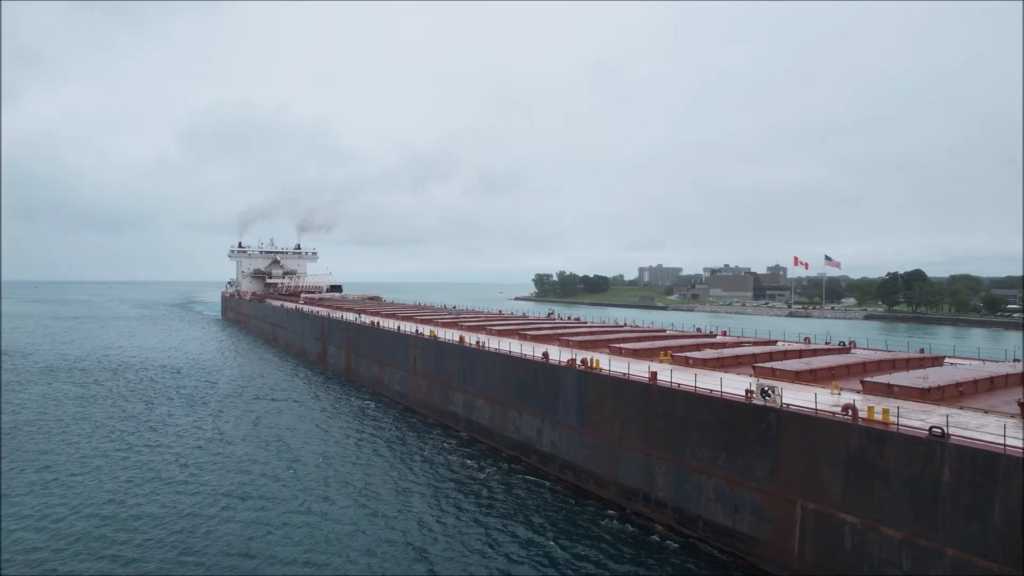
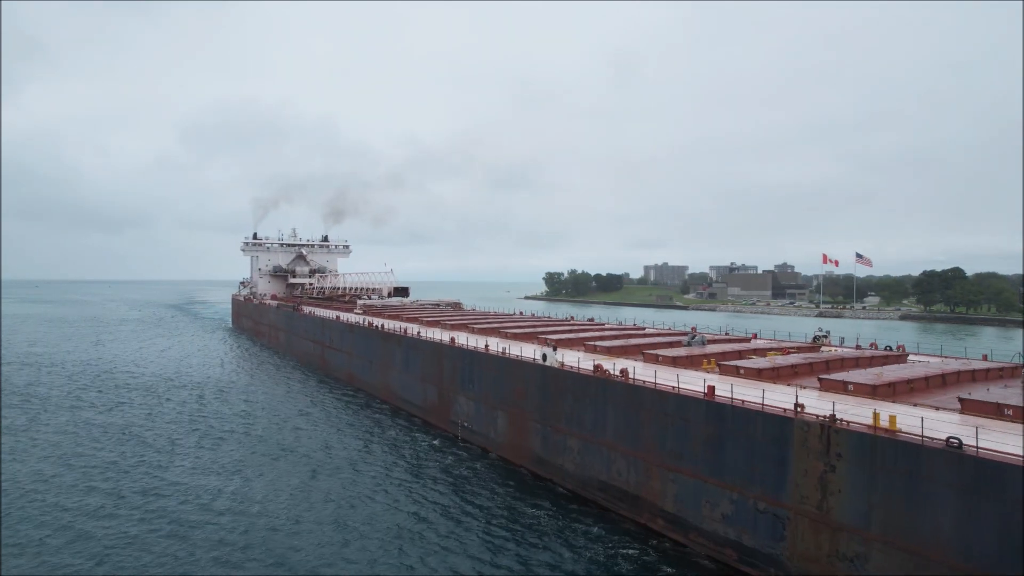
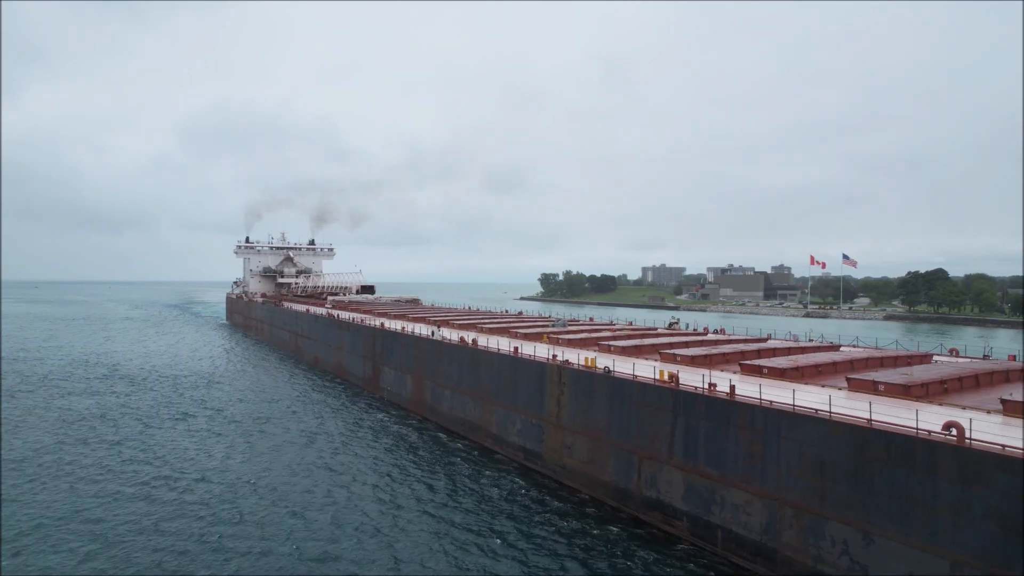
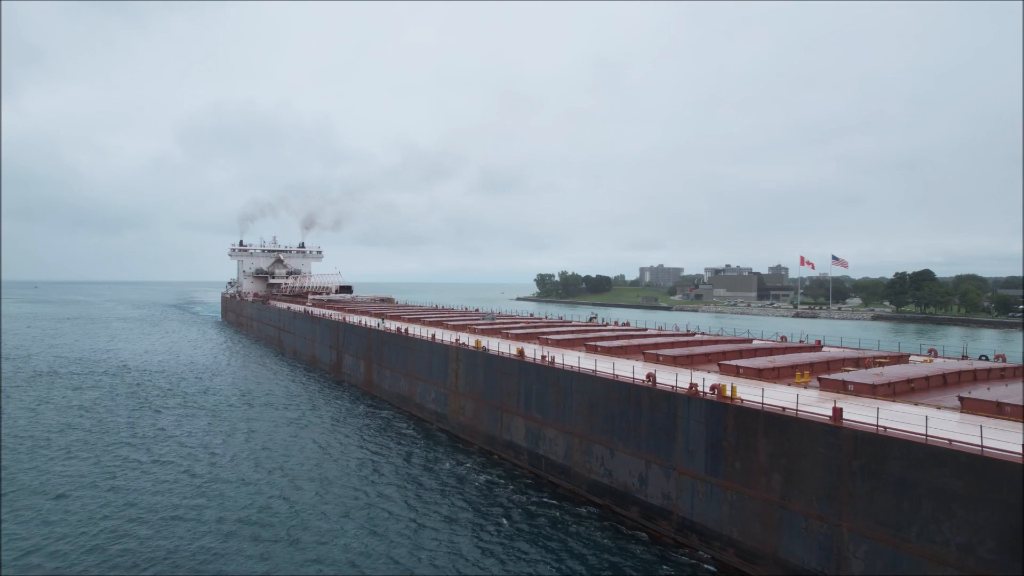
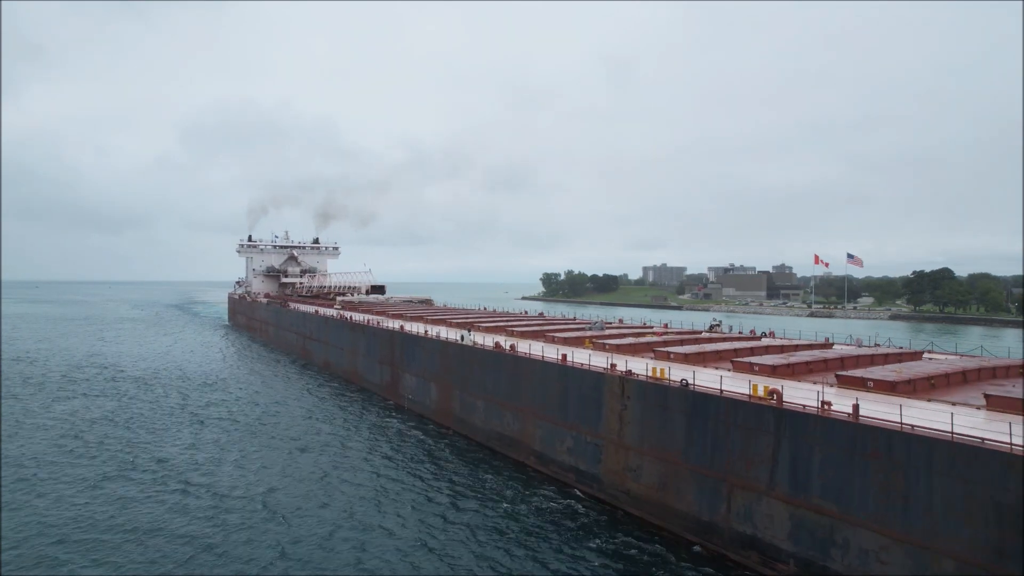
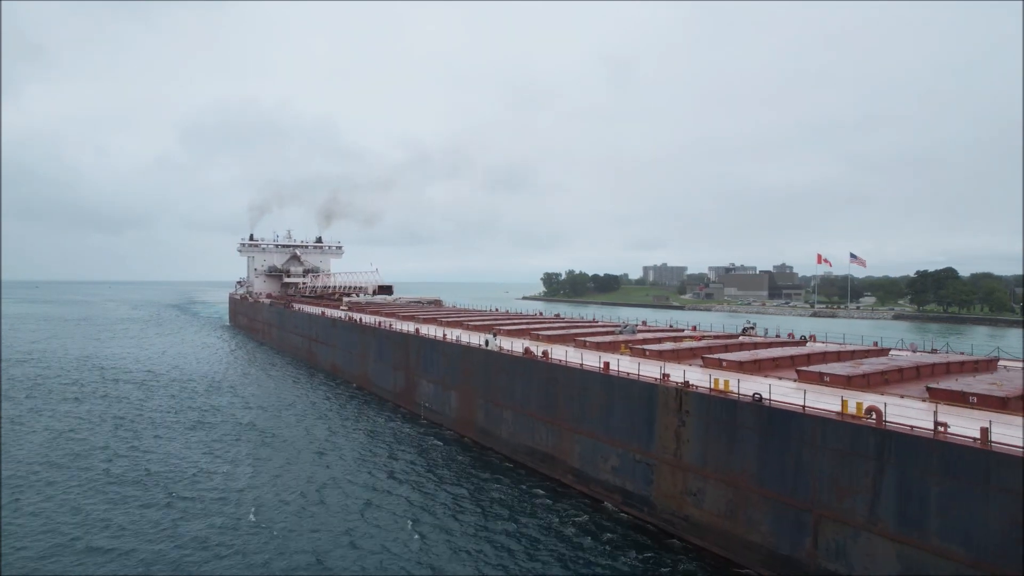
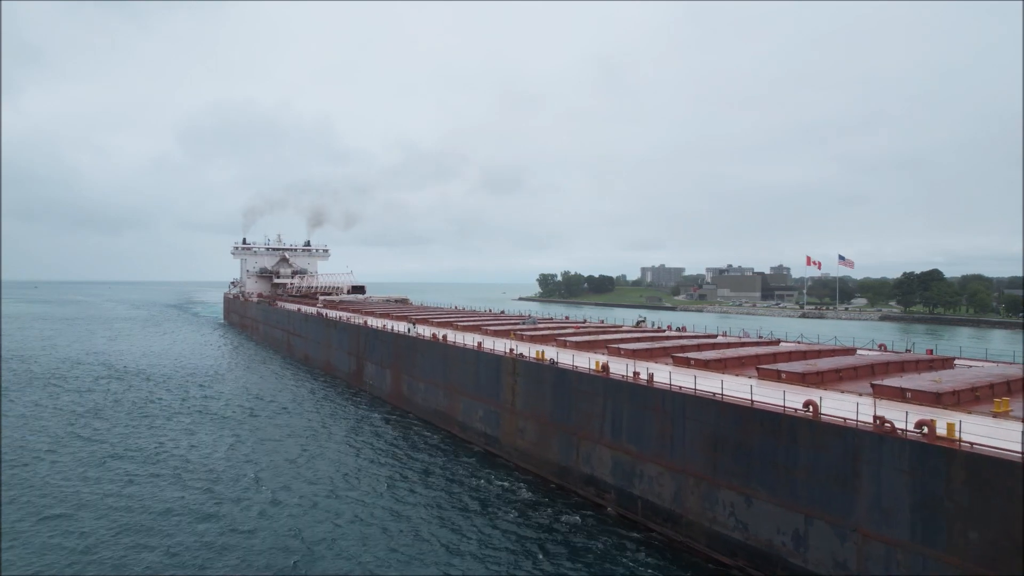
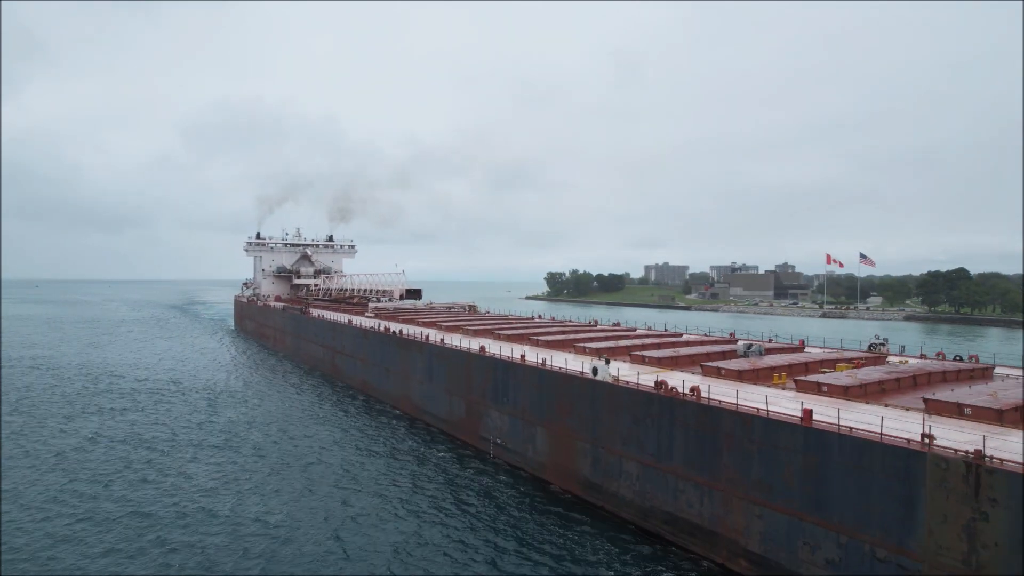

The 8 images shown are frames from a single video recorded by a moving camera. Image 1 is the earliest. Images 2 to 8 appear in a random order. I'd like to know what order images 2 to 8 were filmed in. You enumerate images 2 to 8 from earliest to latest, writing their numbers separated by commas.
4, 7, 3, 5, 6, 2, 8
